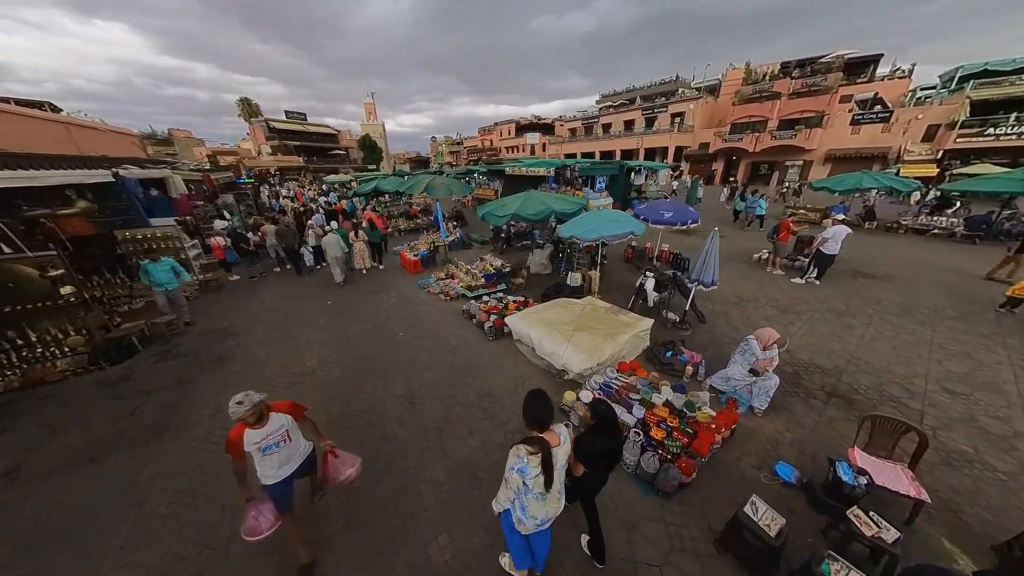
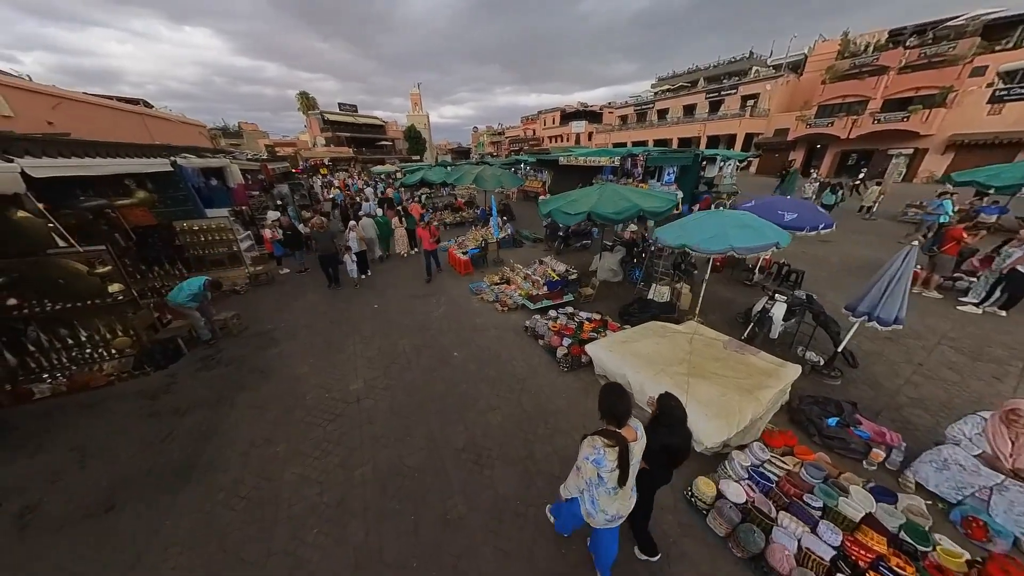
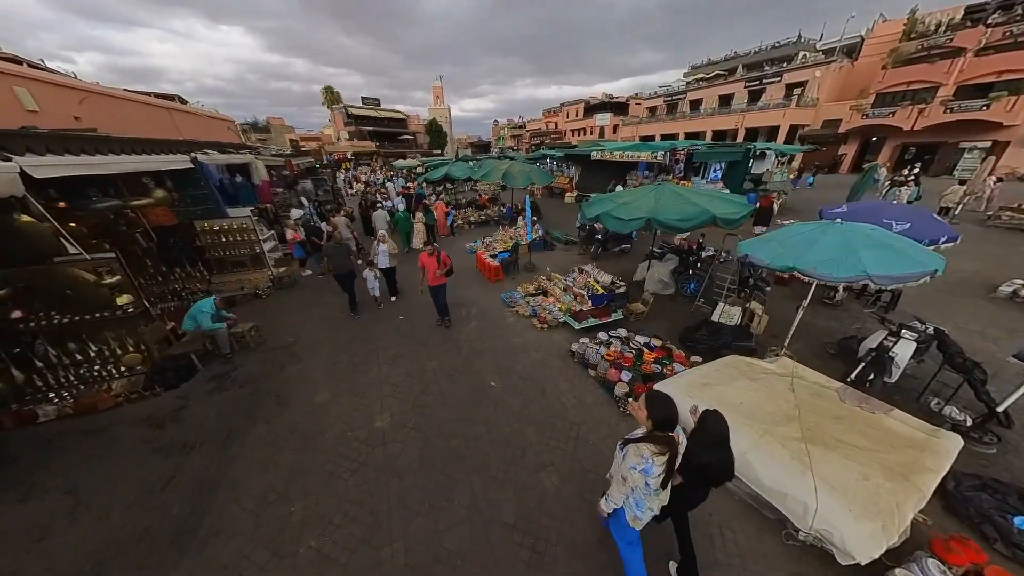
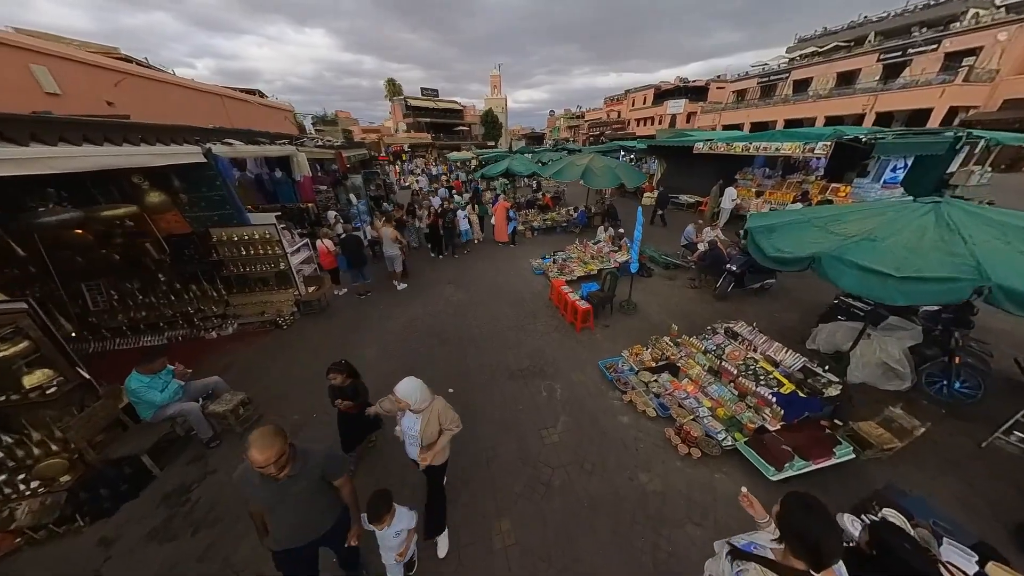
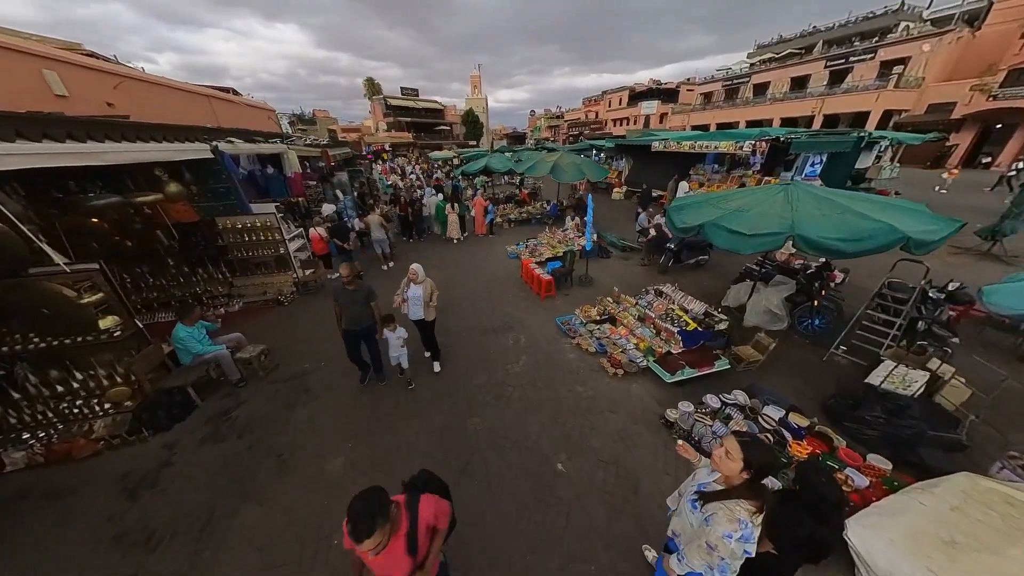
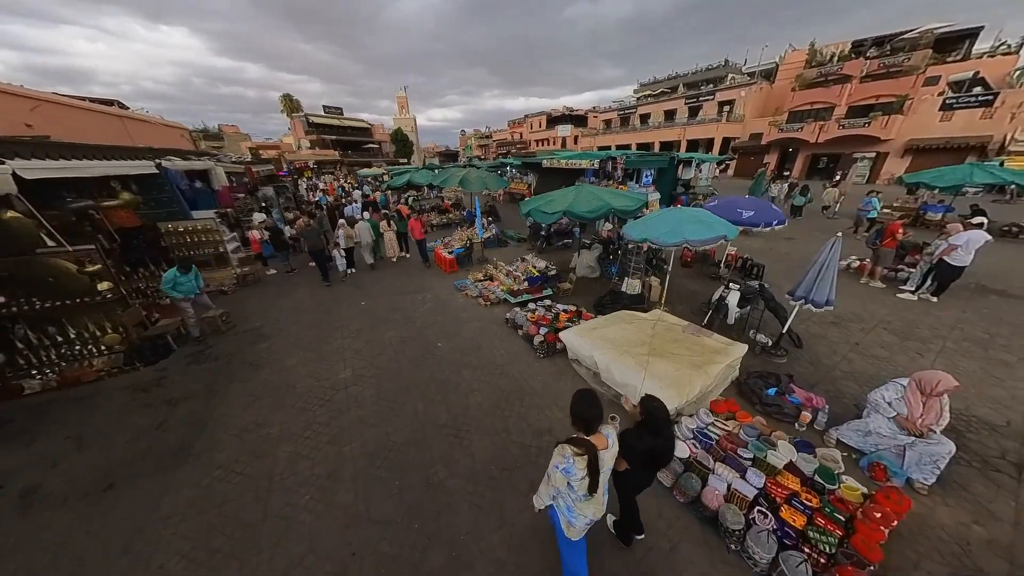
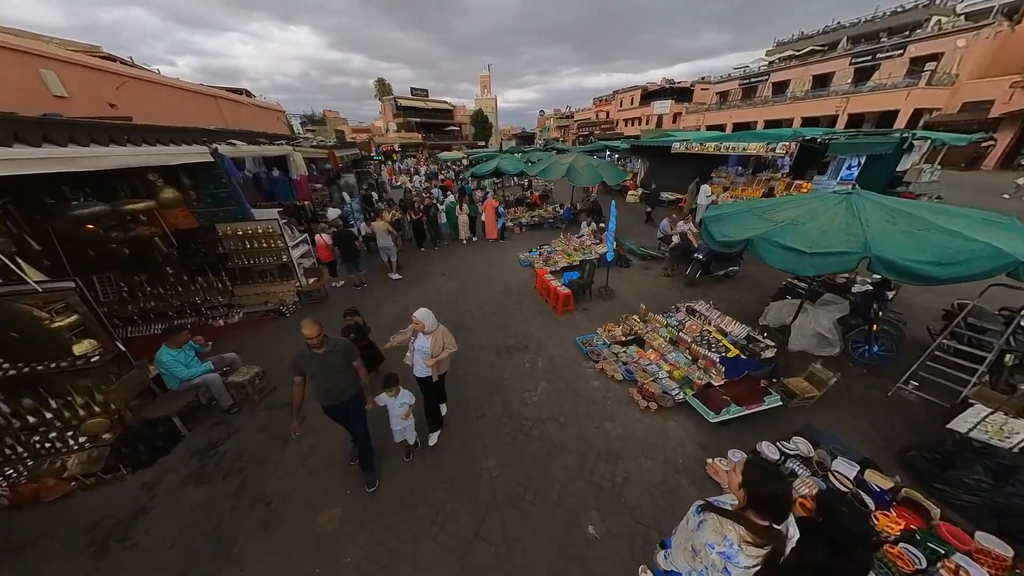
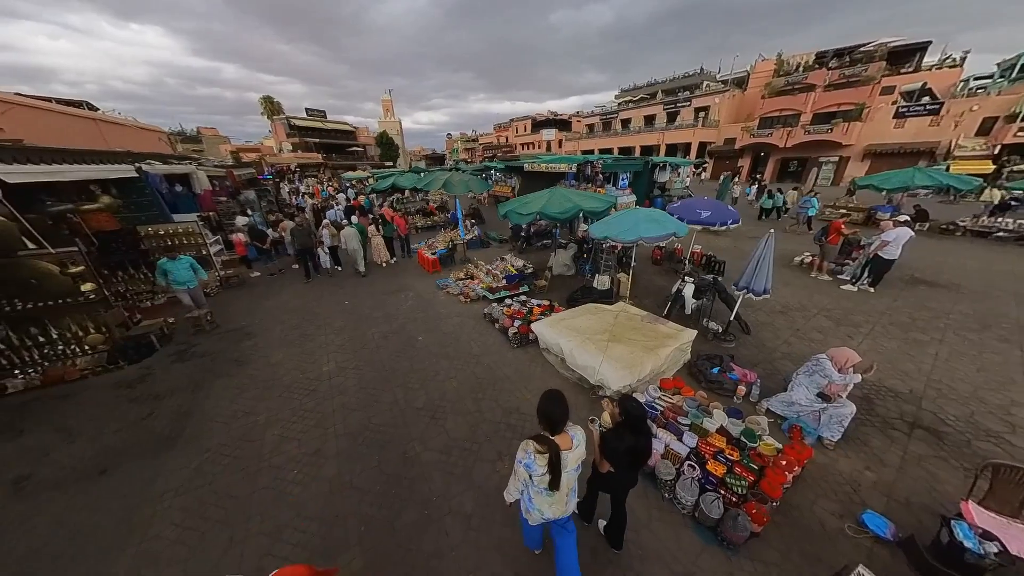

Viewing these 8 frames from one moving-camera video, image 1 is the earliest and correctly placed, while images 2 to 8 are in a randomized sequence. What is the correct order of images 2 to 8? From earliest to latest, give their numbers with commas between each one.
8, 6, 2, 3, 5, 7, 4
